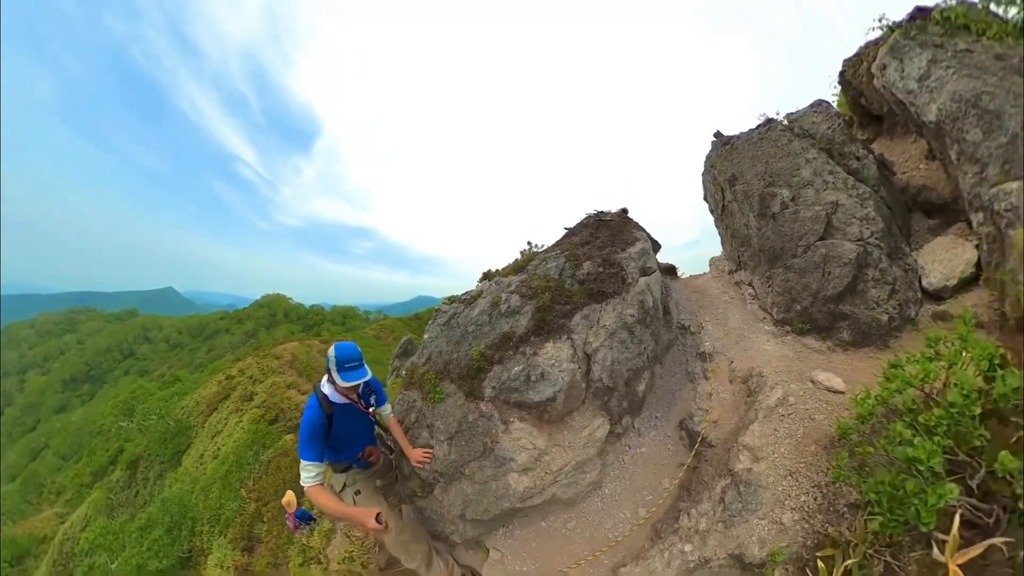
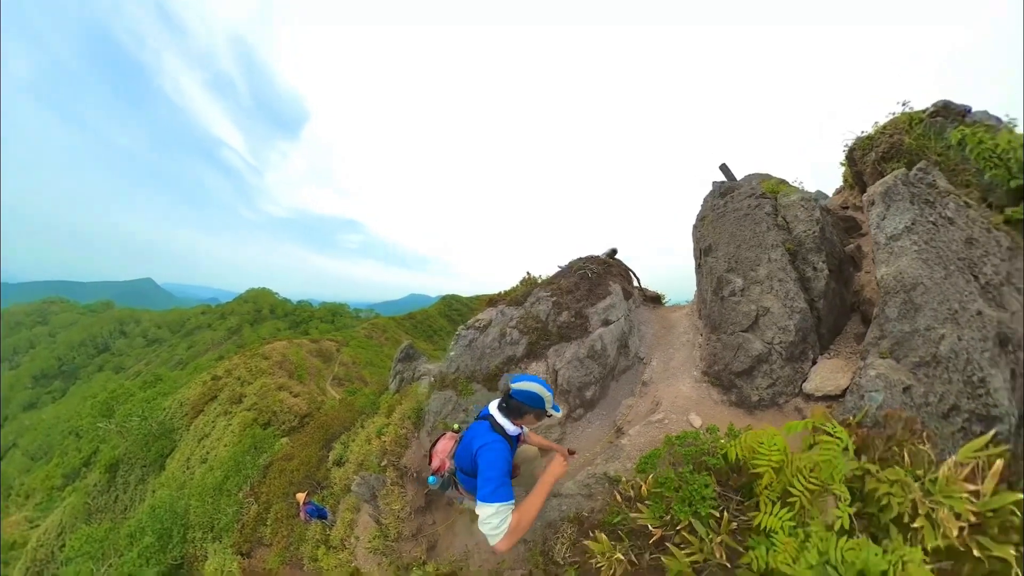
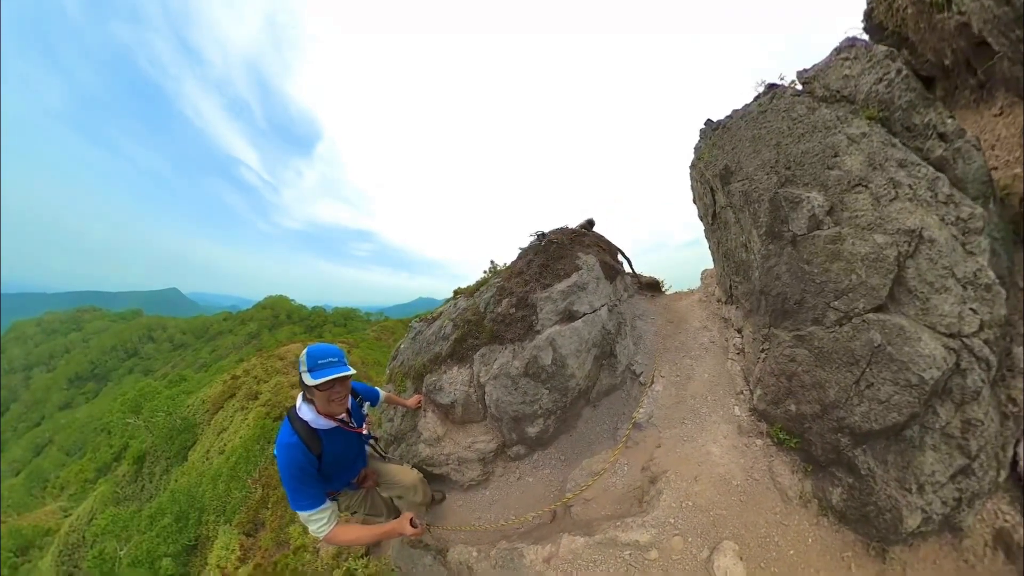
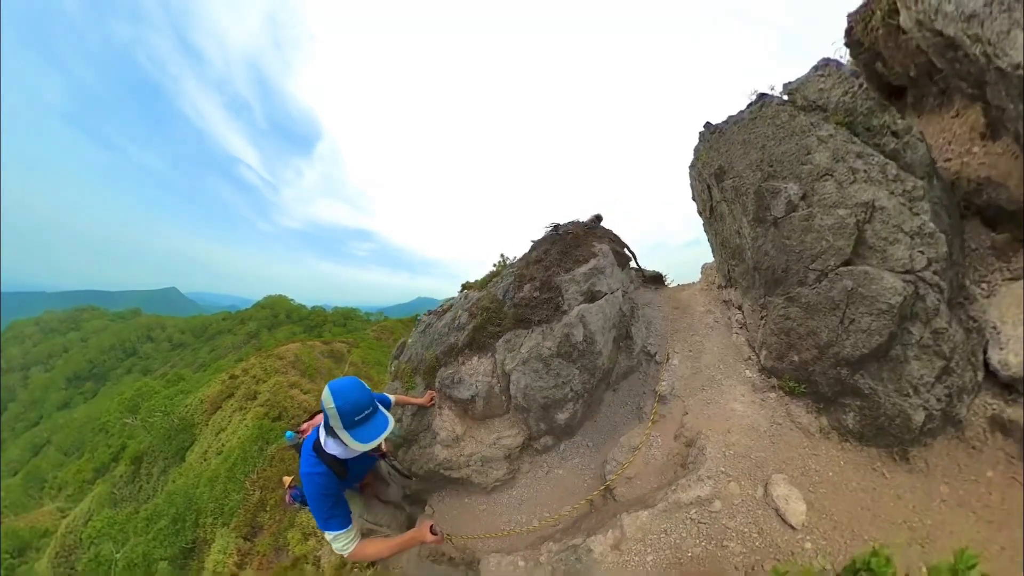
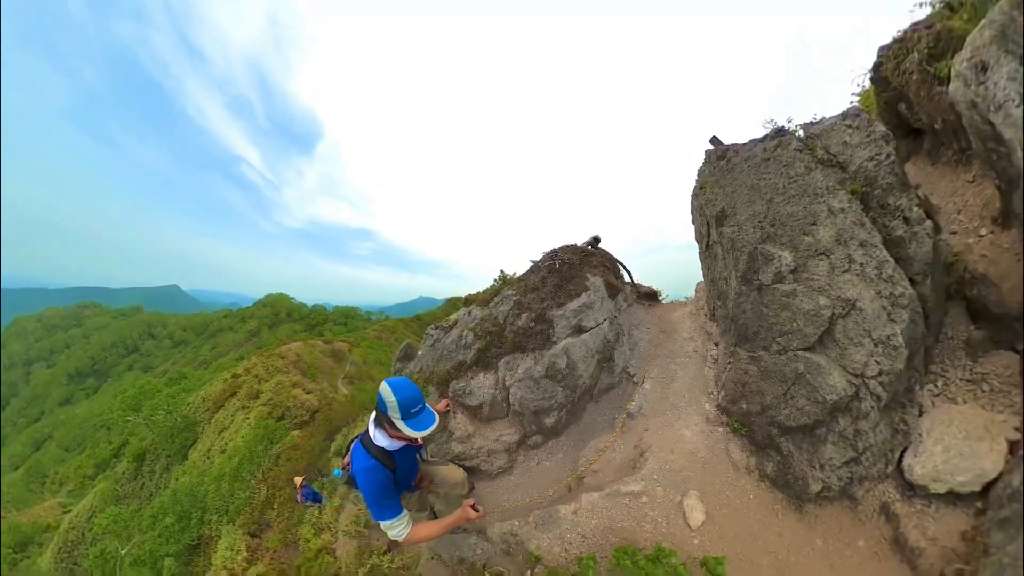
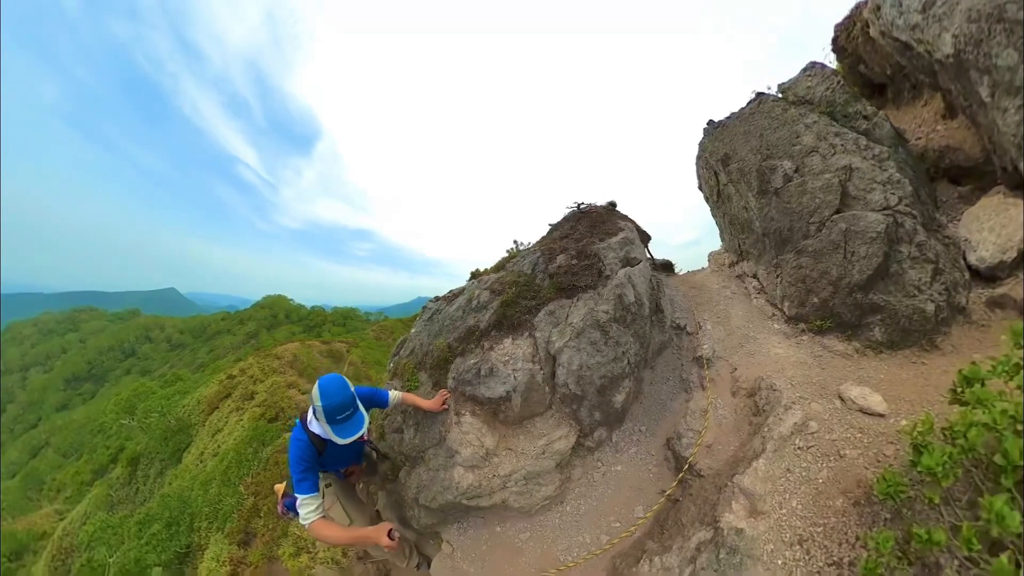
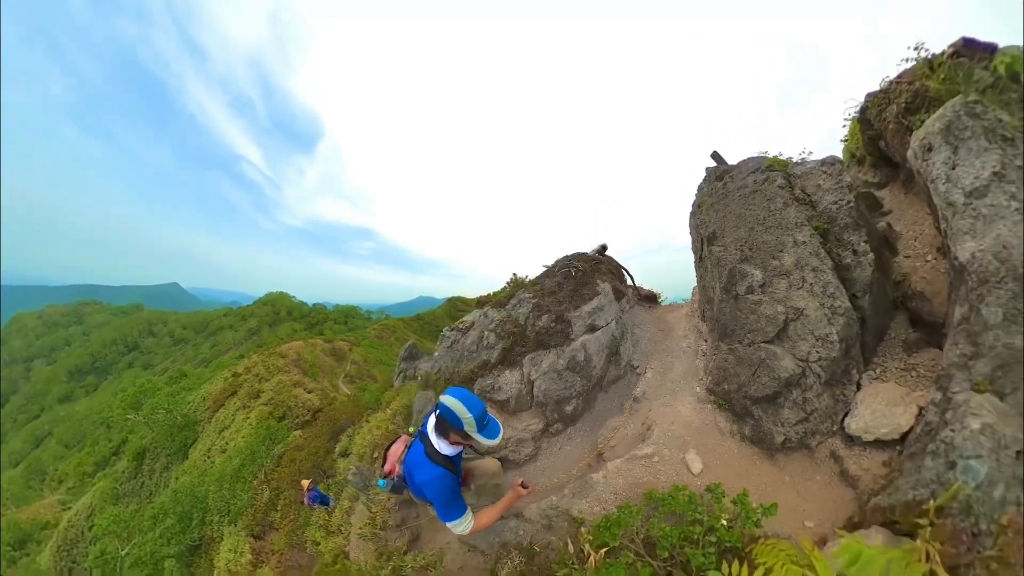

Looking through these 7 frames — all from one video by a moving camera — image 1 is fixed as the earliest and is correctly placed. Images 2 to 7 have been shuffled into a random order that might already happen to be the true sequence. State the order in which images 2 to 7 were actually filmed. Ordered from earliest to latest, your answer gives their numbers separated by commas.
6, 4, 3, 5, 7, 2
